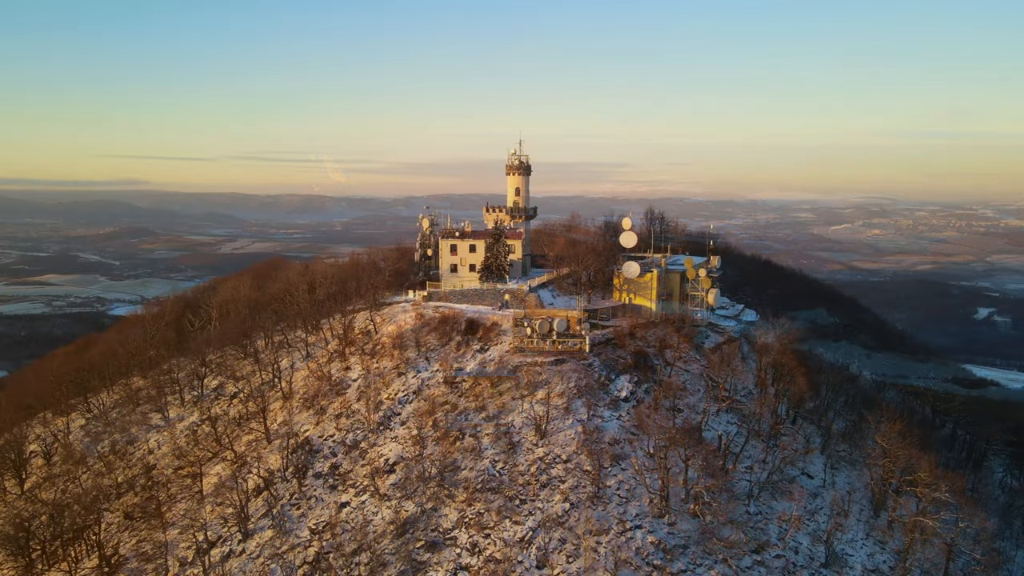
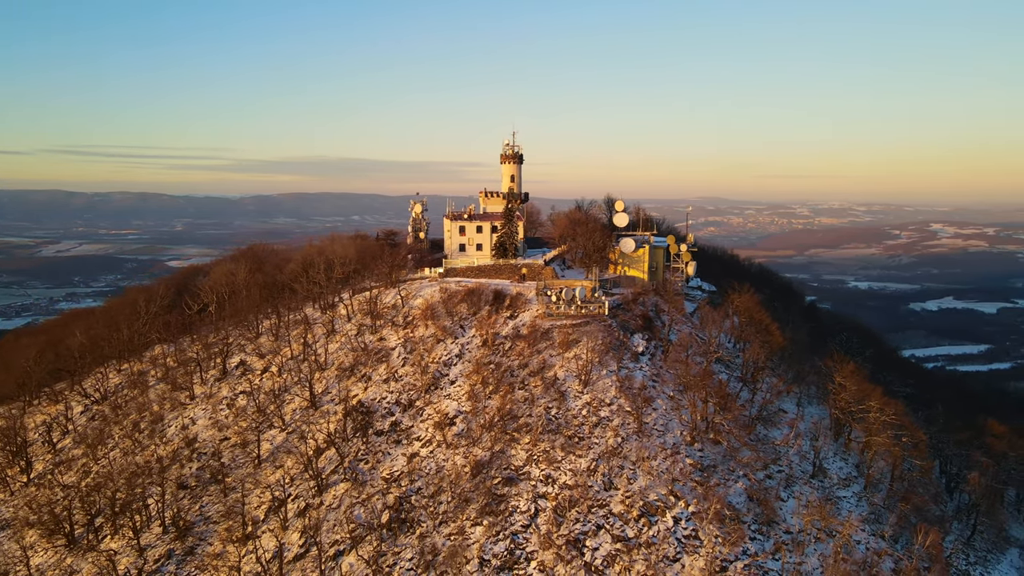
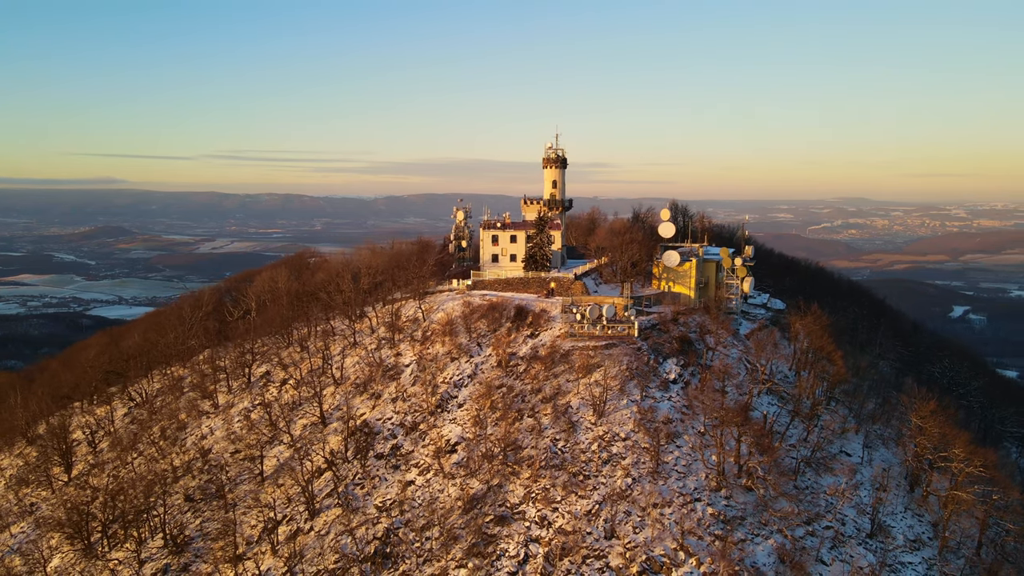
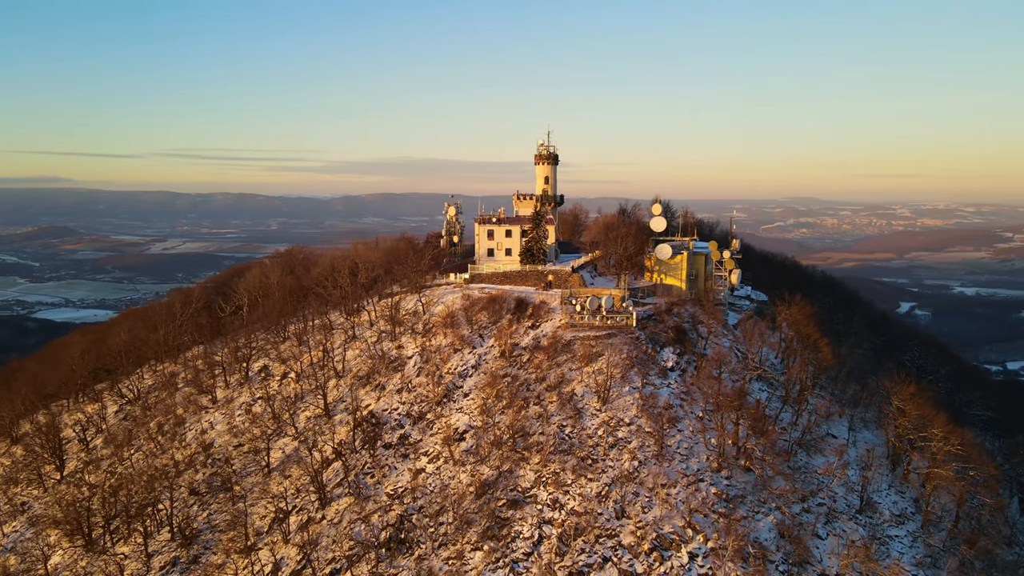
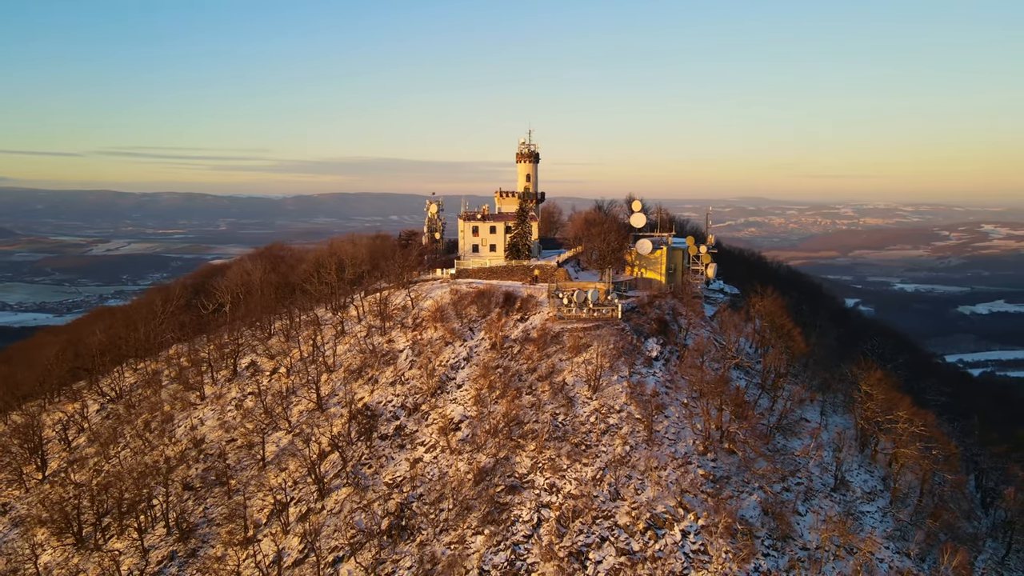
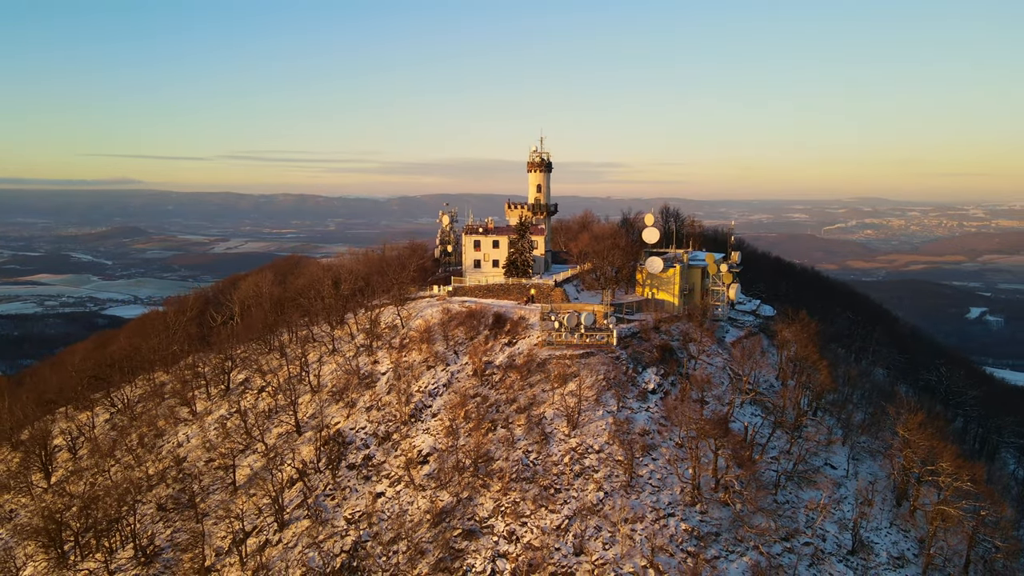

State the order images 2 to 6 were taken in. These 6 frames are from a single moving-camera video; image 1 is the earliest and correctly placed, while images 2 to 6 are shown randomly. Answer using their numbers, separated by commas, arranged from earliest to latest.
6, 3, 4, 5, 2
